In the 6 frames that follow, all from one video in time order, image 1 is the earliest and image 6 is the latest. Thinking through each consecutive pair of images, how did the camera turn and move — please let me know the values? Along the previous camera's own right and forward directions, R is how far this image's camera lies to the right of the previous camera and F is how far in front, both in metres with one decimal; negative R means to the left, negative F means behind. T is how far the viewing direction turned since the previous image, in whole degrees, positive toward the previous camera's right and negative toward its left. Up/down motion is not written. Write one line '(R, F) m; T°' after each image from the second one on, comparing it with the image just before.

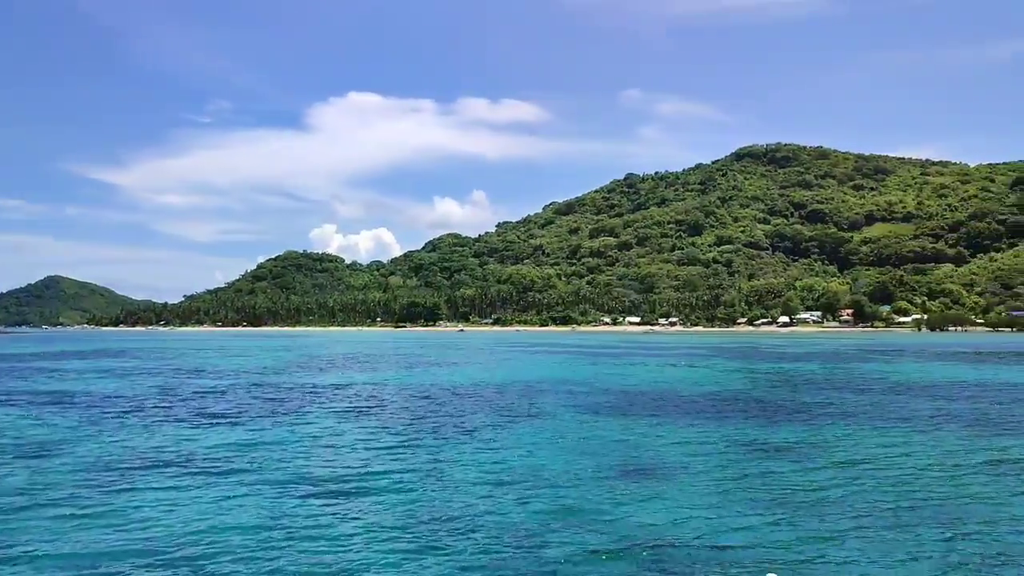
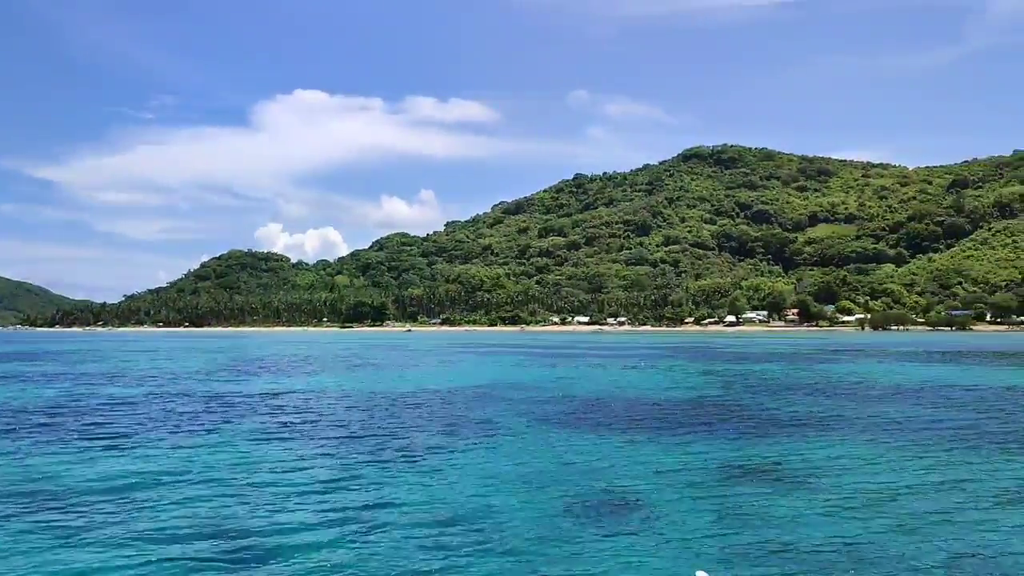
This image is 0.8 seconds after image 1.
(0.0, +1.1) m; +4°
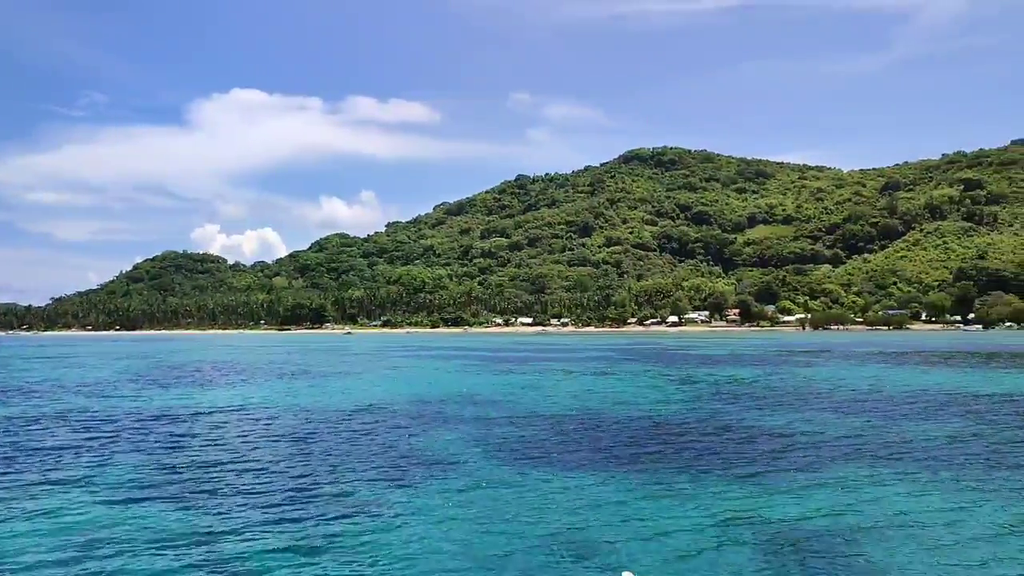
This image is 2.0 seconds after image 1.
(0.0, +1.4) m; +4°
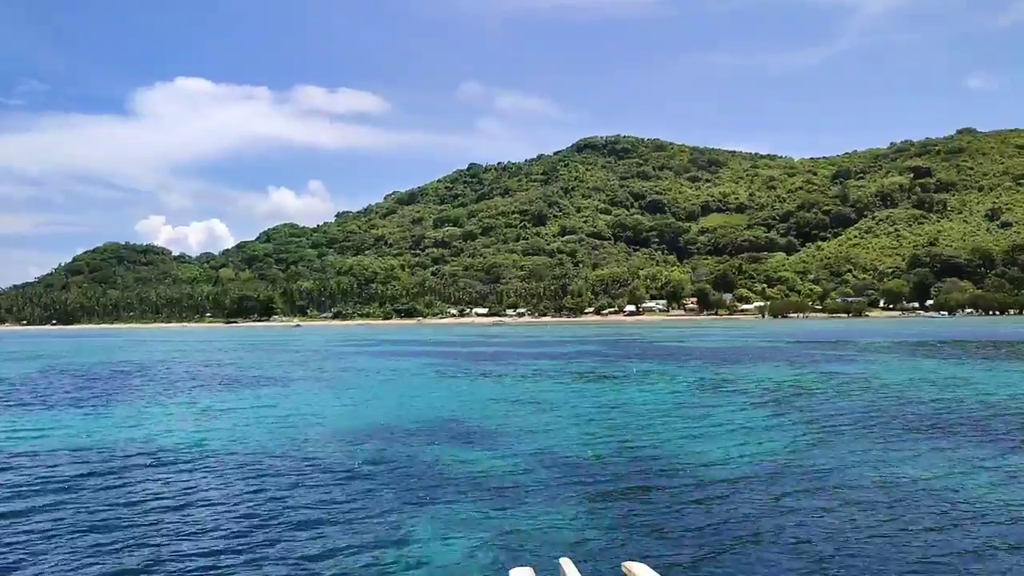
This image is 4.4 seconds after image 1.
(-0.4, +2.0) m; +3°
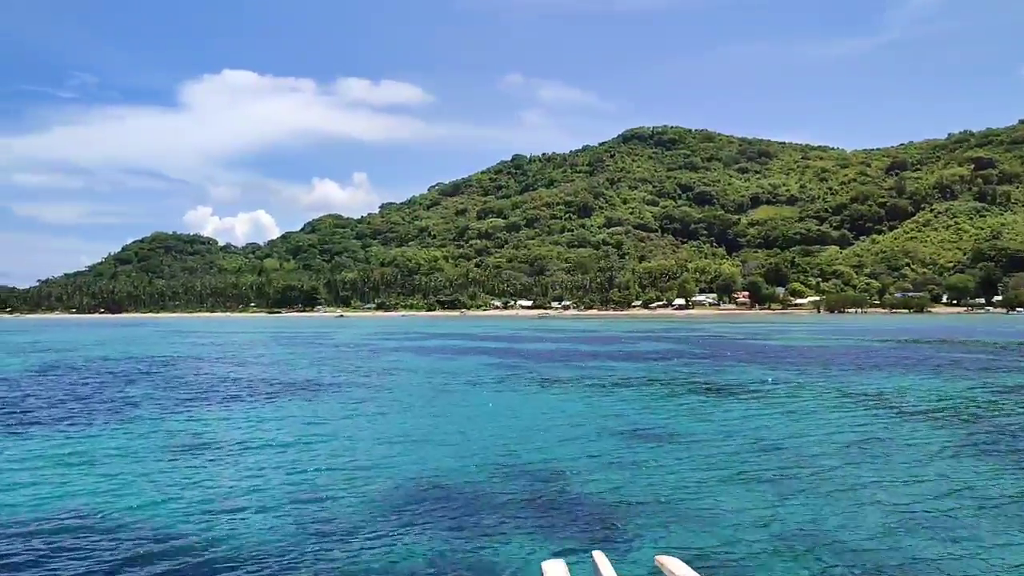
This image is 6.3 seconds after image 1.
(-0.8, +0.6) m; -3°
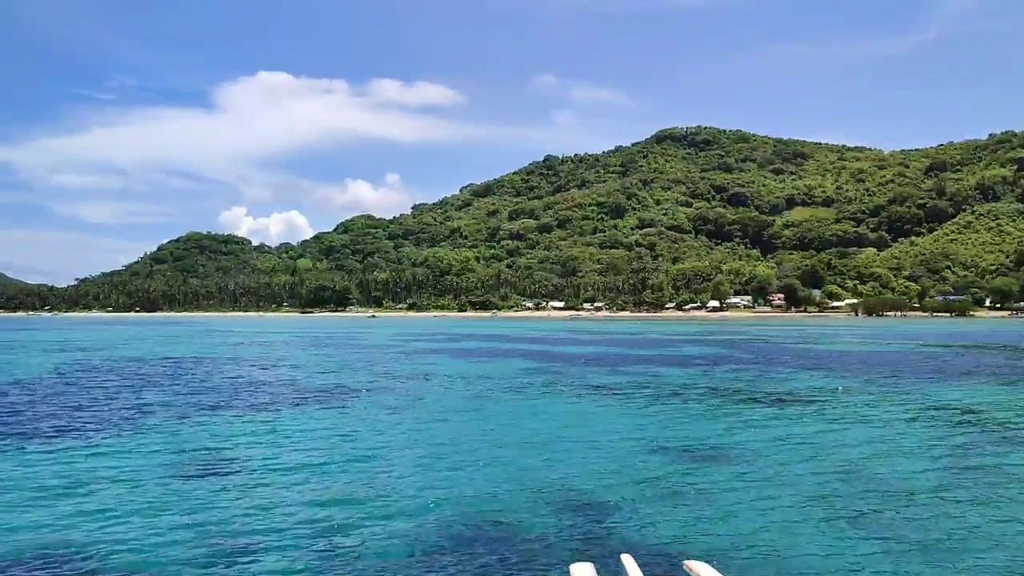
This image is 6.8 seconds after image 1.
(-0.4, -0.2) m; -2°
